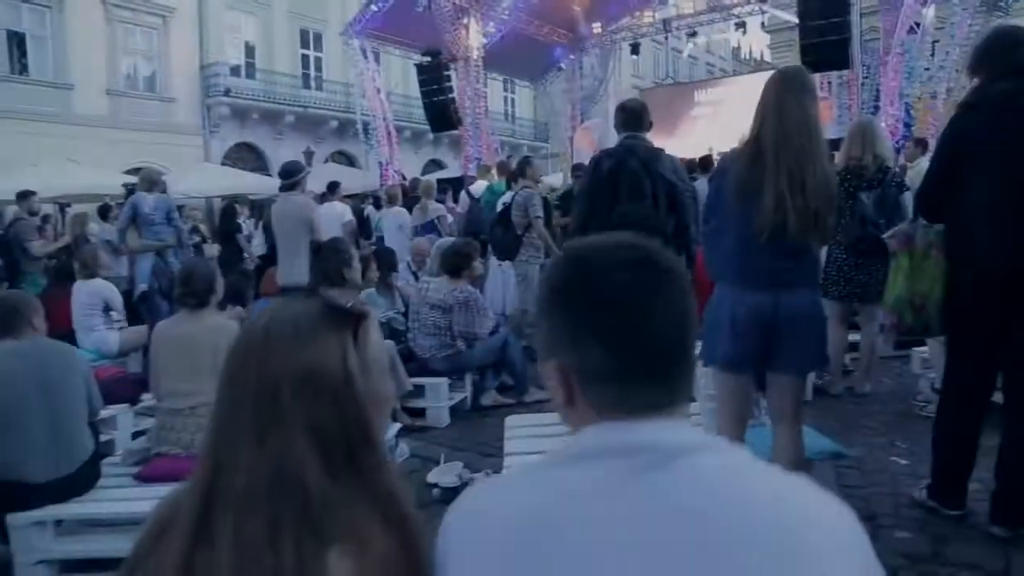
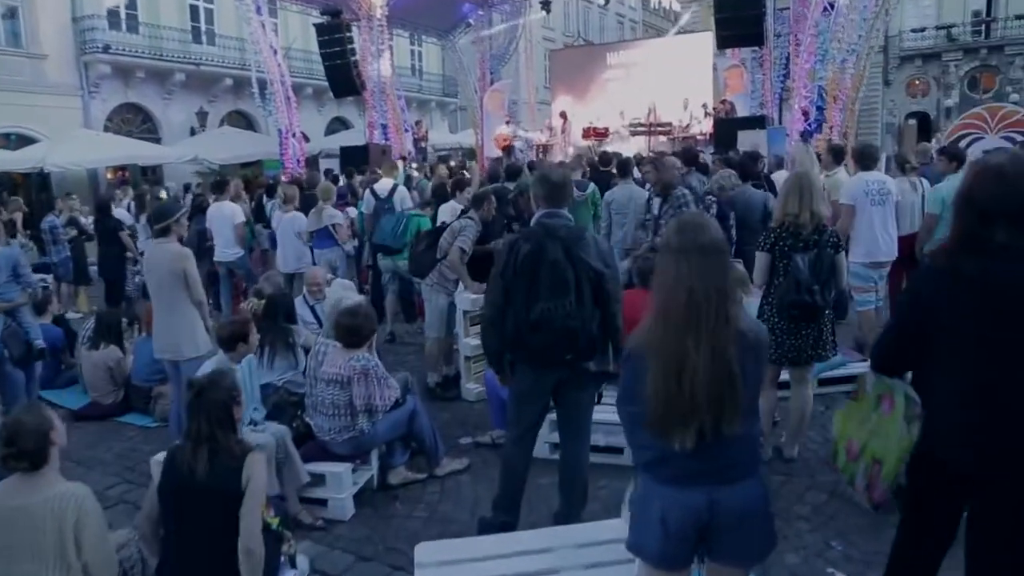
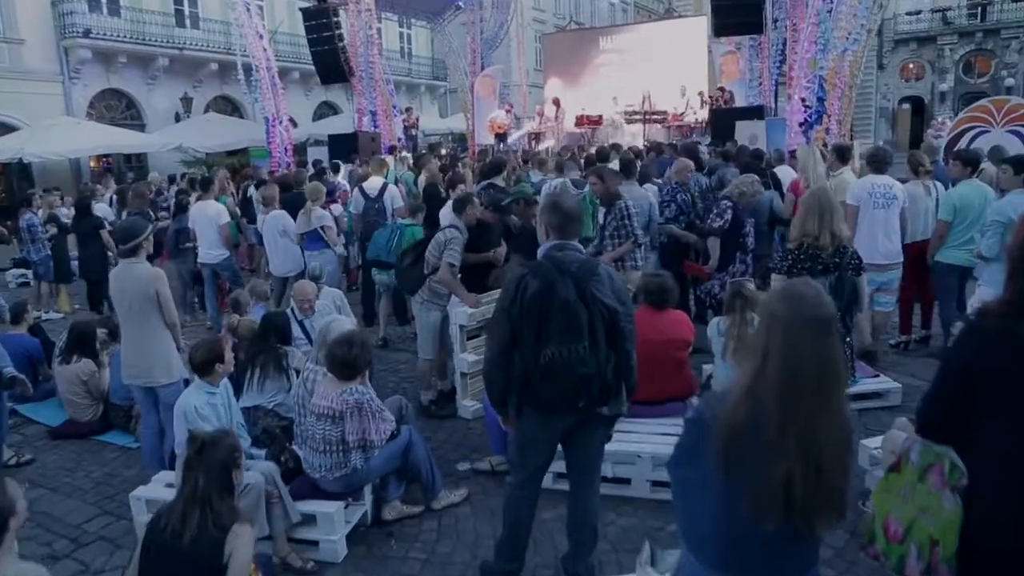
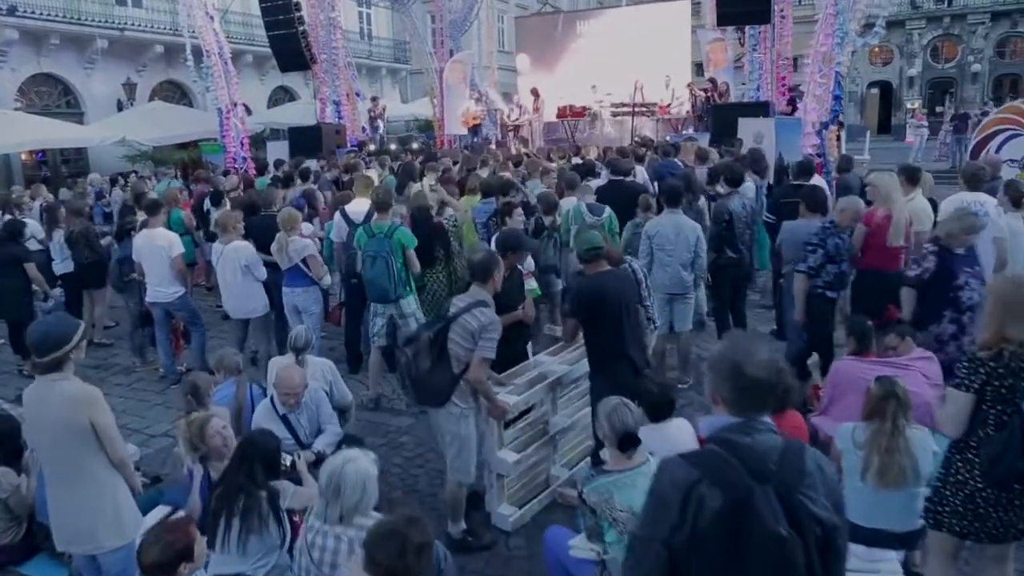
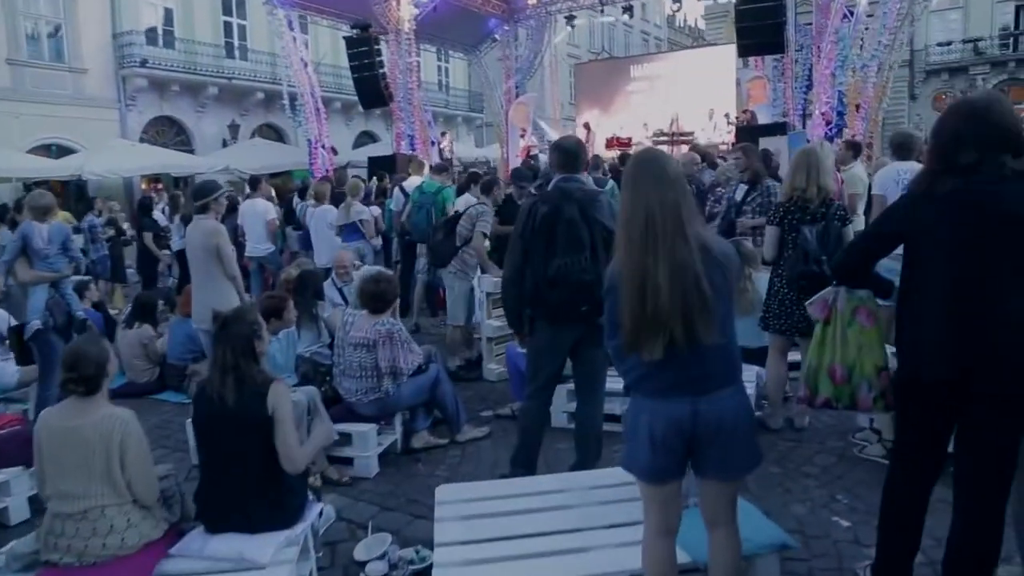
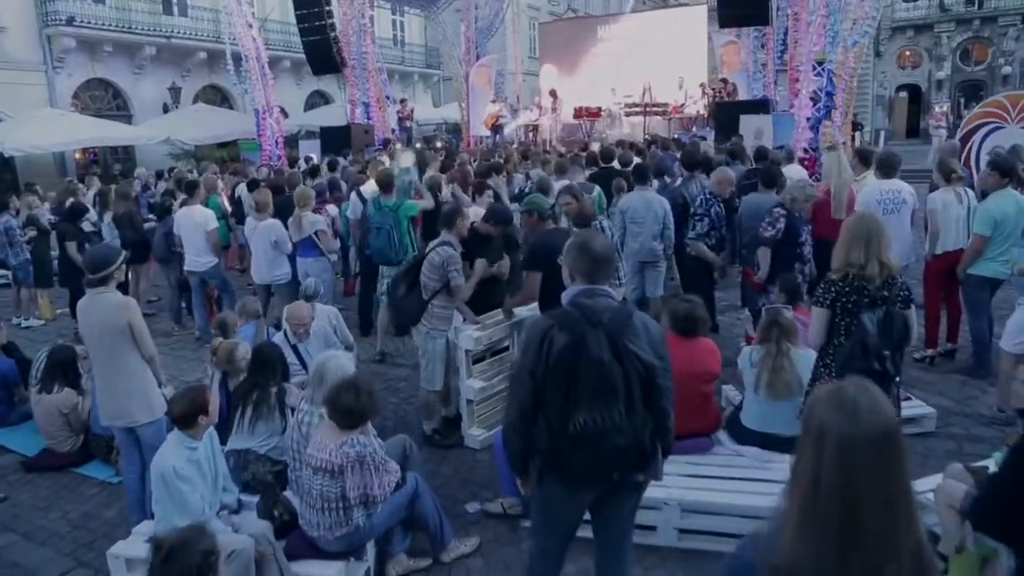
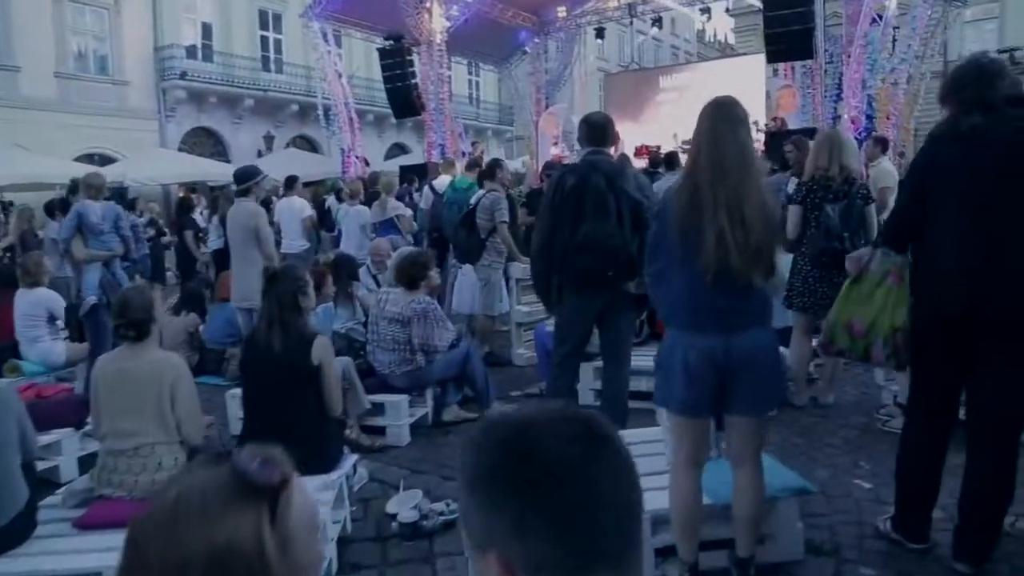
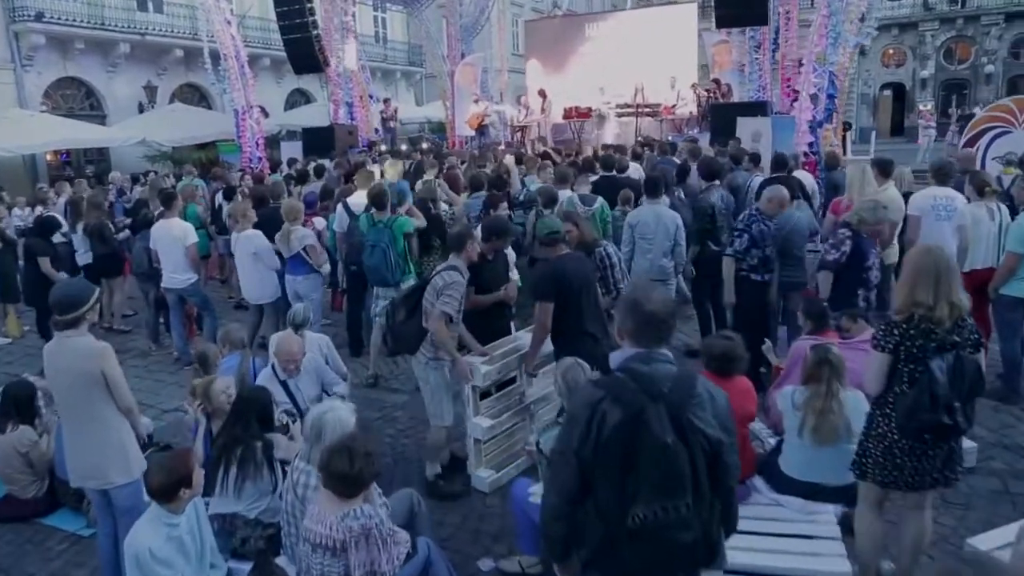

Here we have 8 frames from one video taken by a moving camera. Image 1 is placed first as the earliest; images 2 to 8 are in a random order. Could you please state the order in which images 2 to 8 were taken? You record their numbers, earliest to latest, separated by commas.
7, 5, 2, 3, 6, 8, 4
